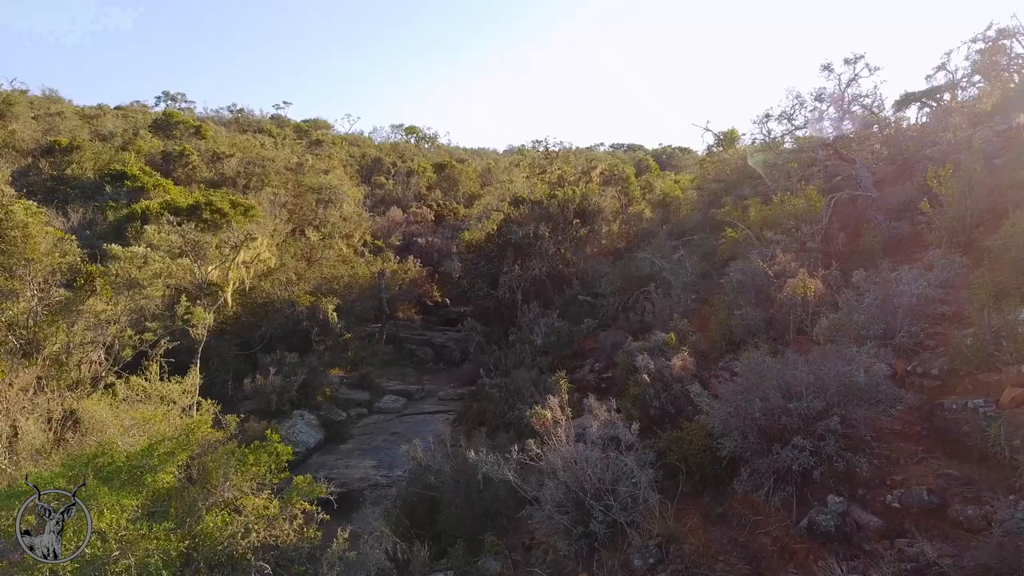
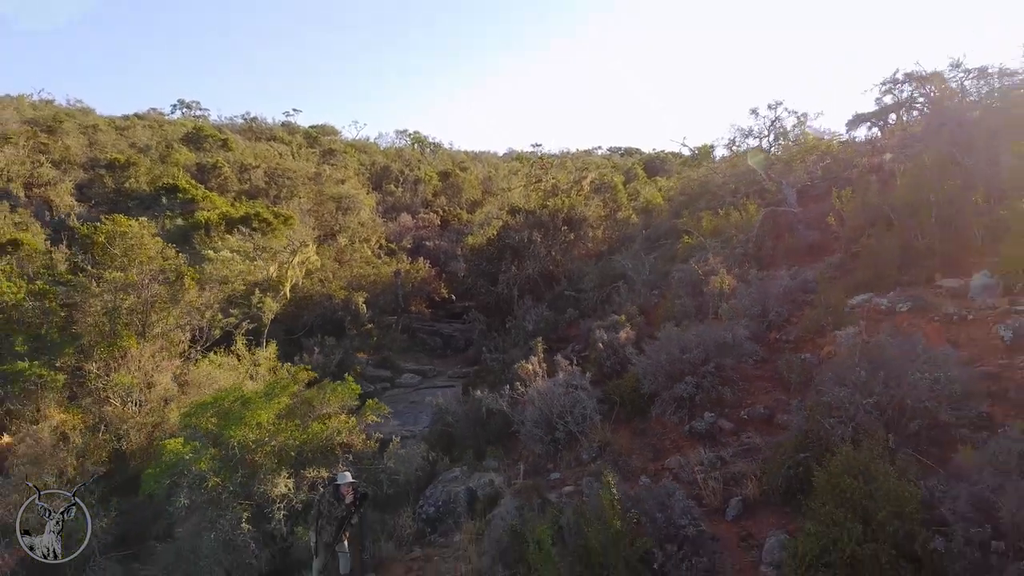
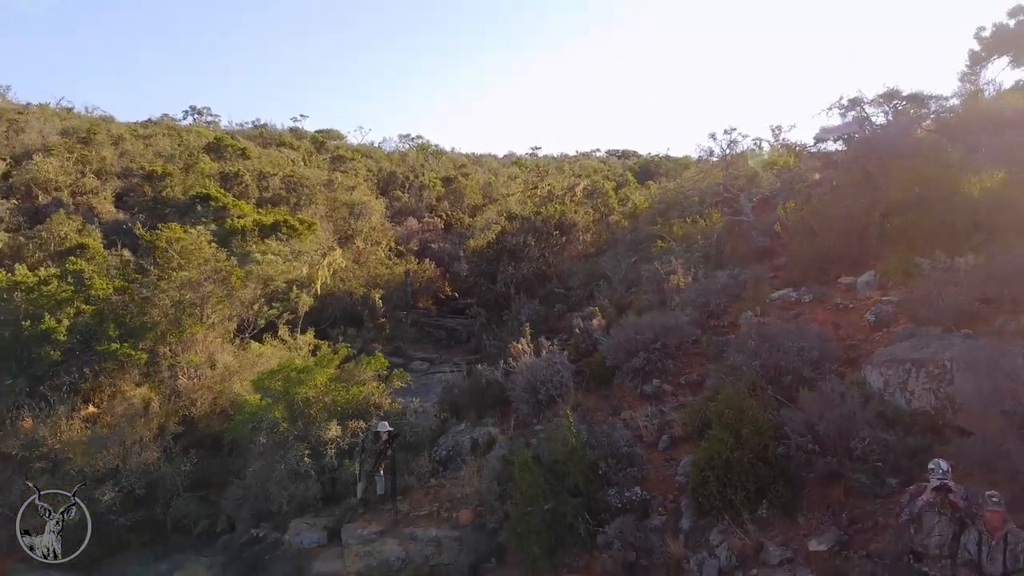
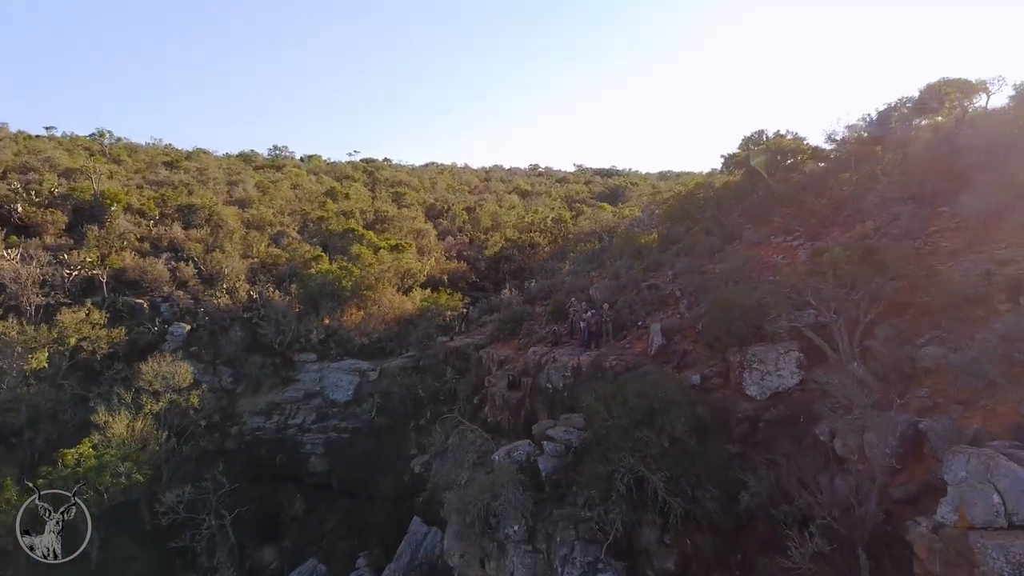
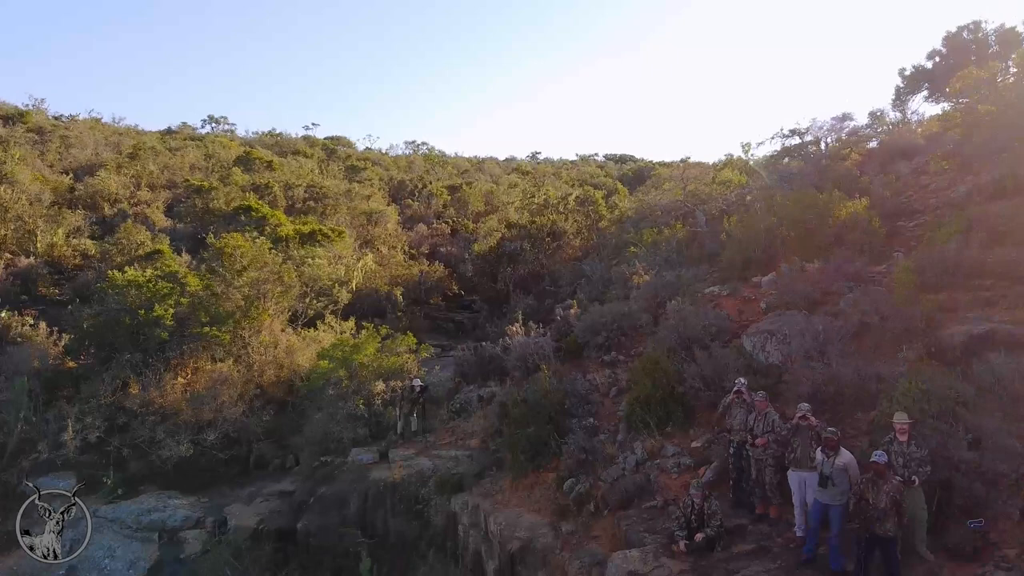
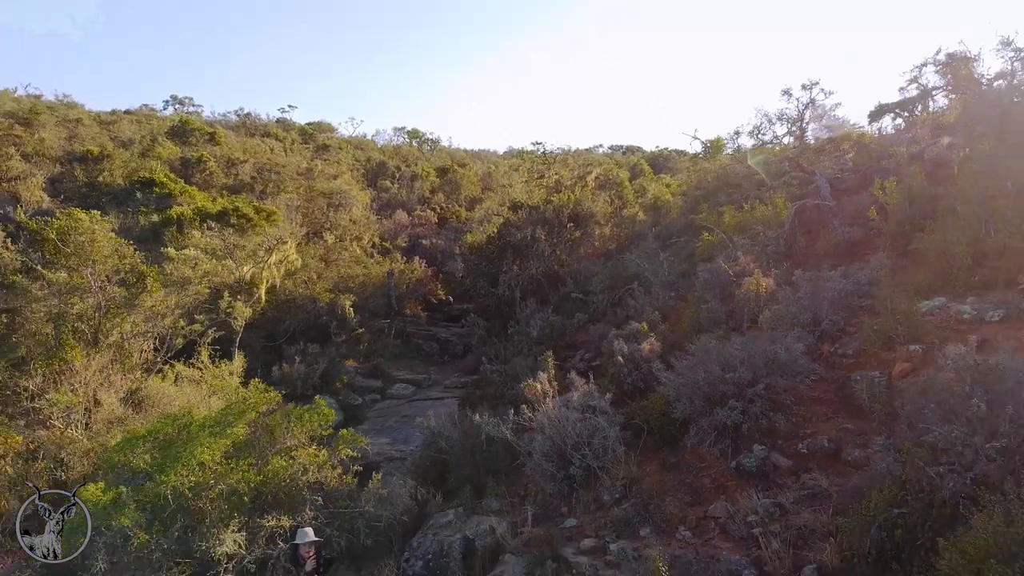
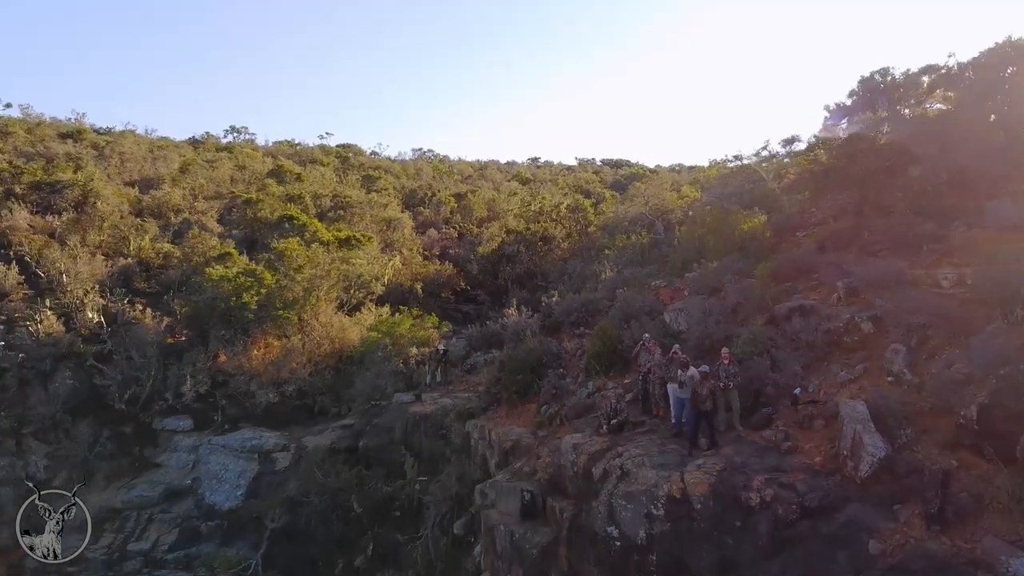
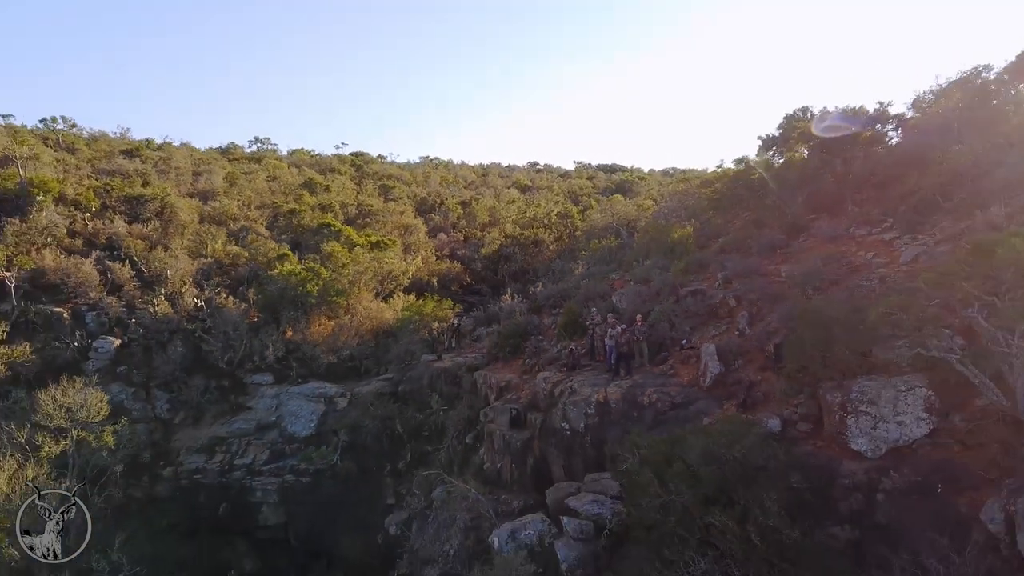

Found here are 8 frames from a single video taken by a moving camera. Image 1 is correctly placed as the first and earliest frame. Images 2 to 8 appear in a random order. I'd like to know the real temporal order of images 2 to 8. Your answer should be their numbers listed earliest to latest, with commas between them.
6, 2, 3, 5, 7, 8, 4
